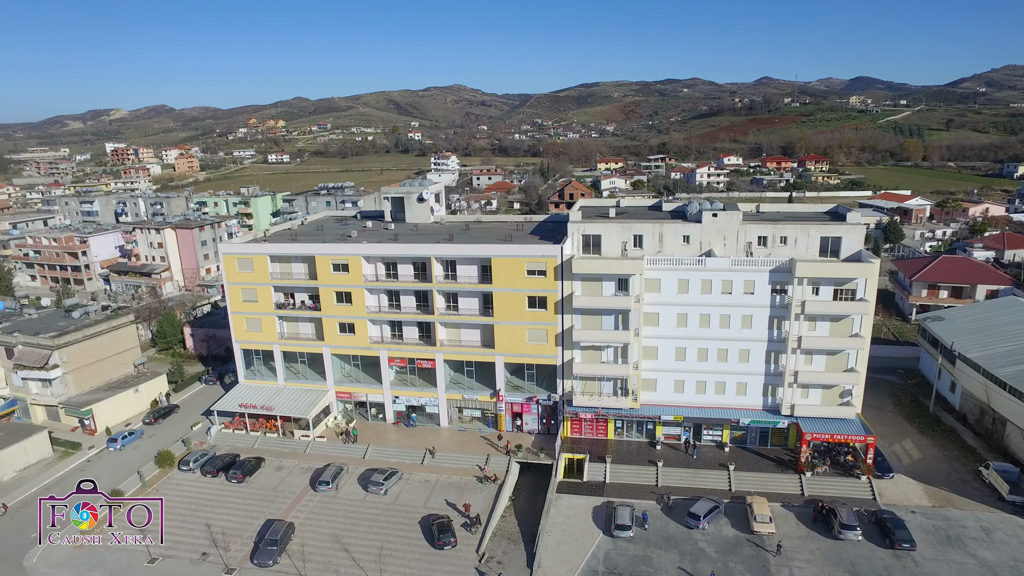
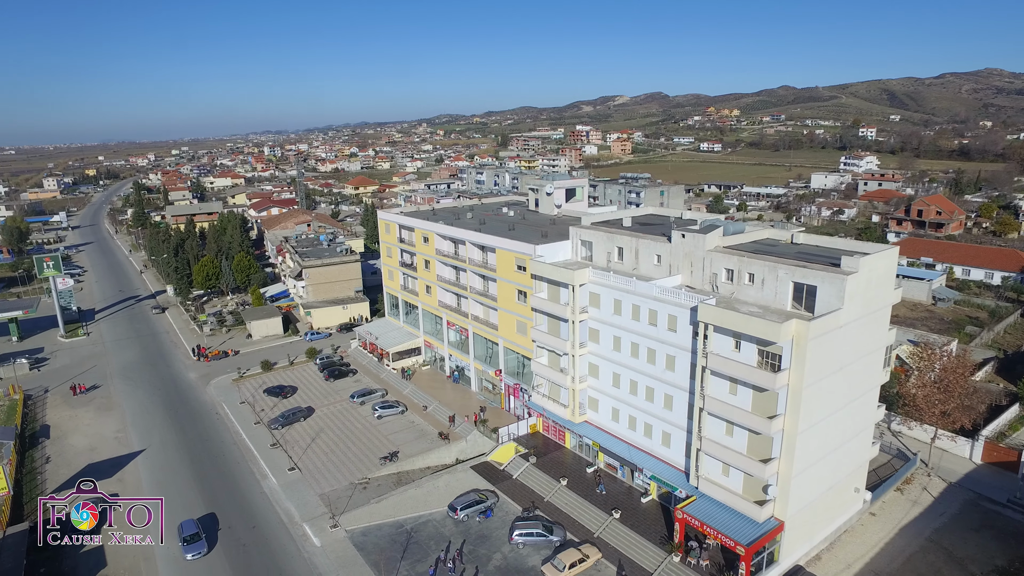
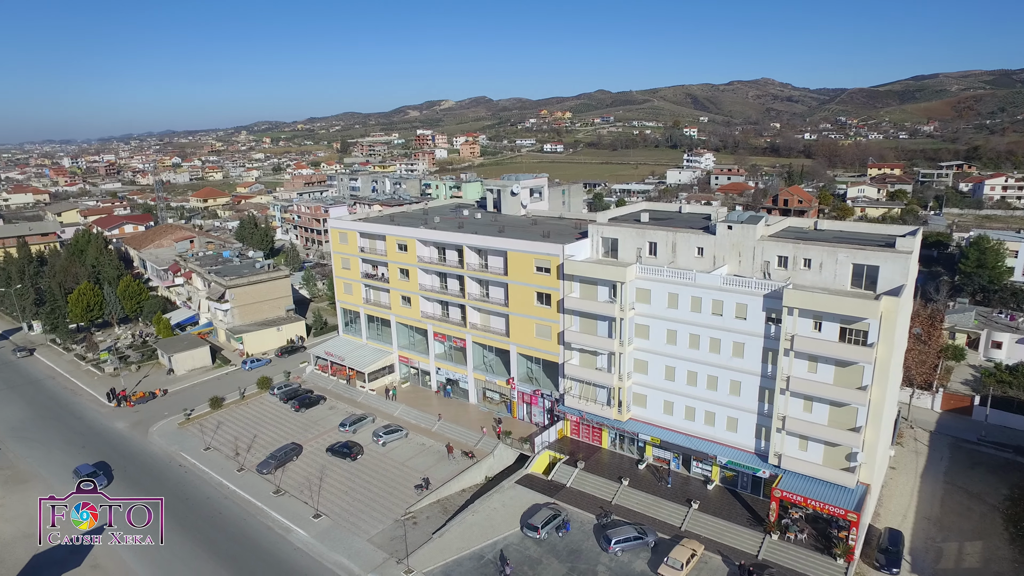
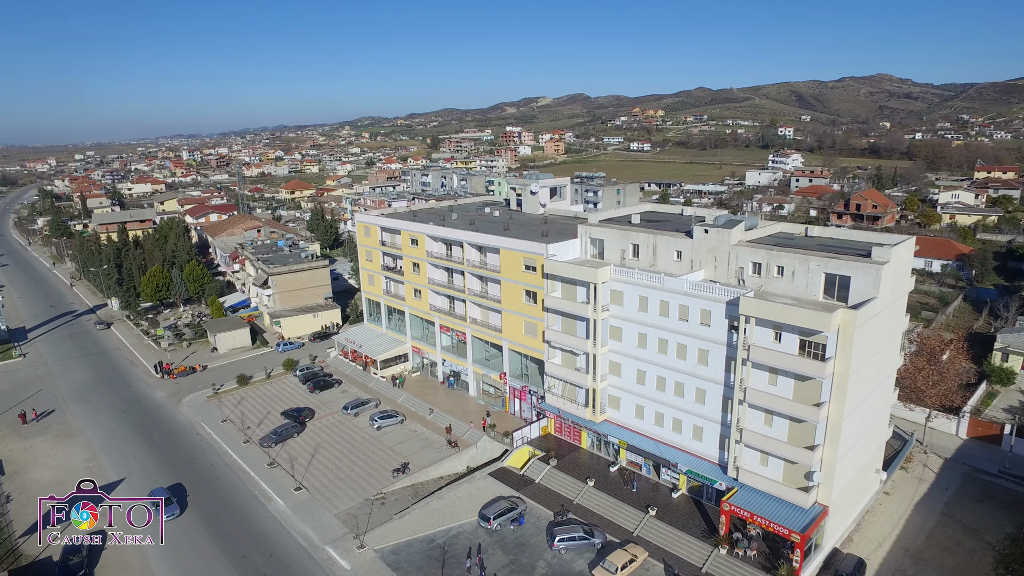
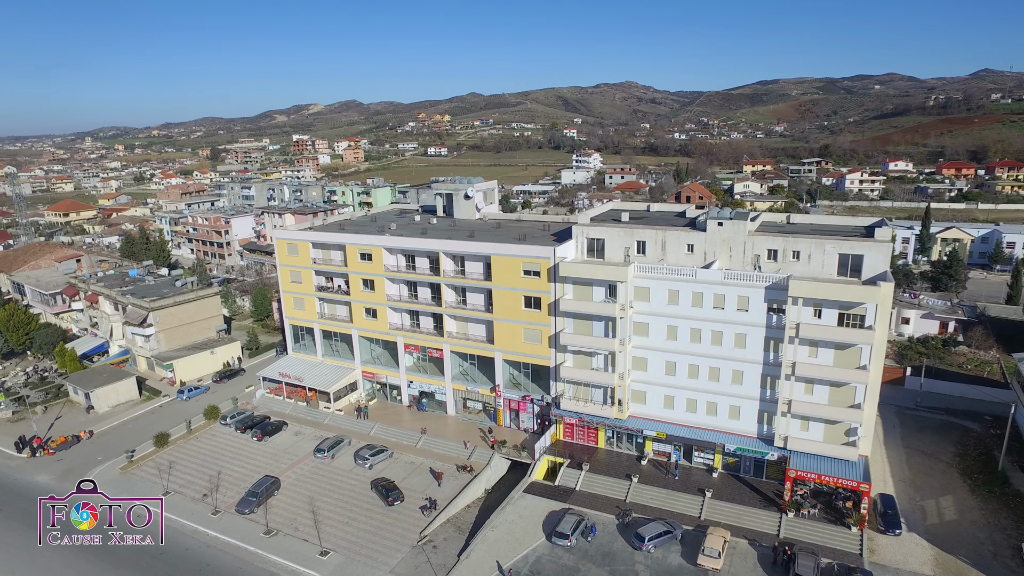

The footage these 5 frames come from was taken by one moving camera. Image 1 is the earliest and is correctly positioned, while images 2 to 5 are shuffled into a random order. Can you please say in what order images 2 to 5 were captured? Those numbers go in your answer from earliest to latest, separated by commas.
5, 3, 4, 2
